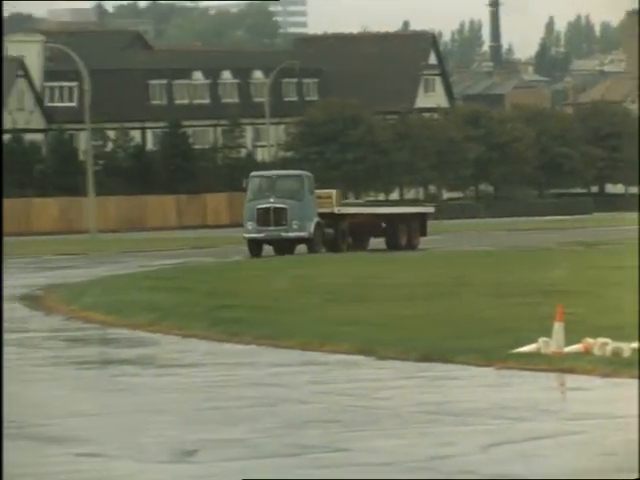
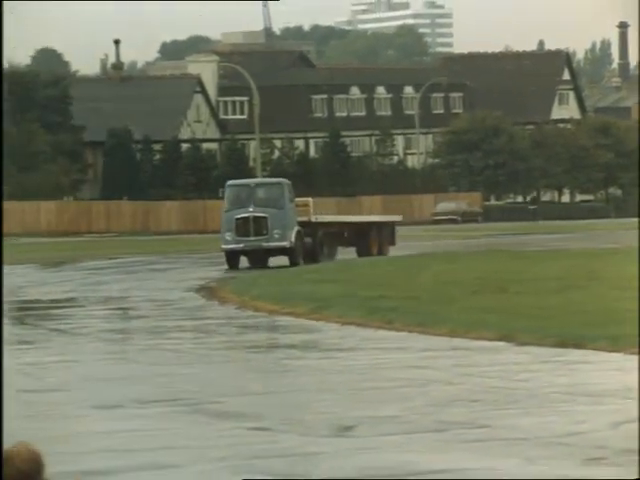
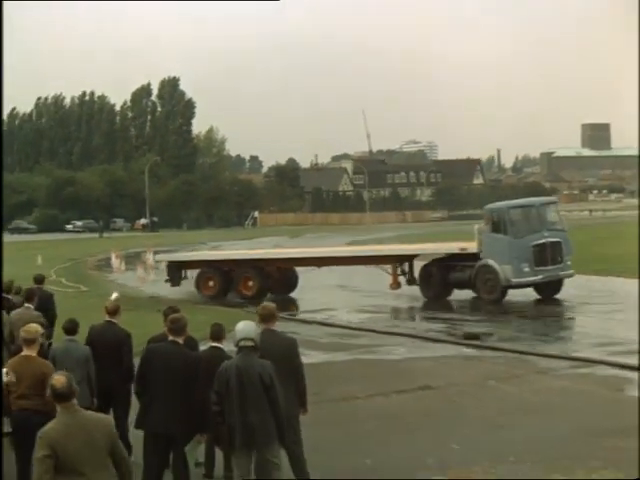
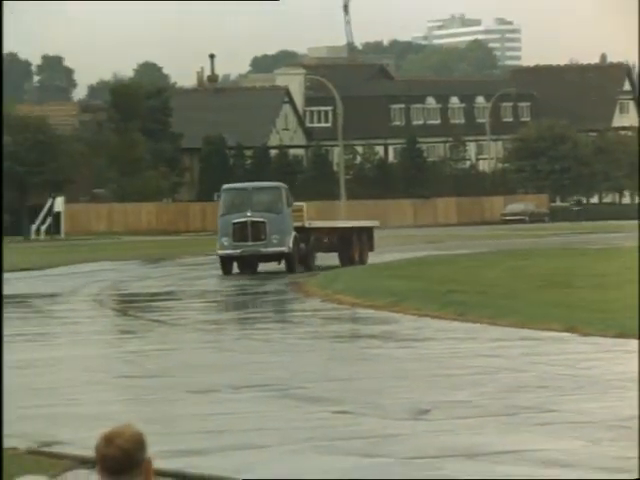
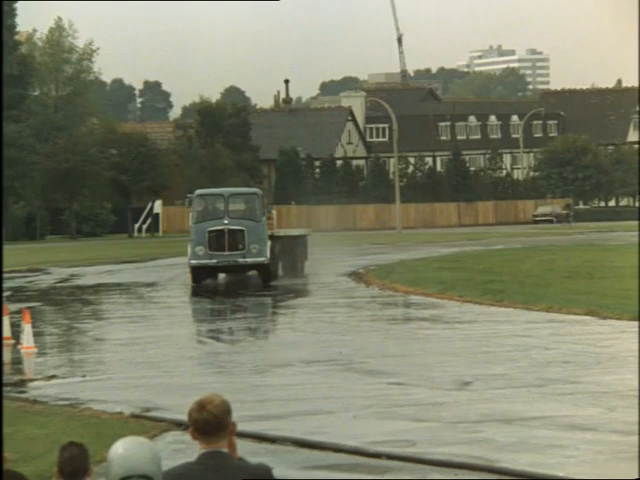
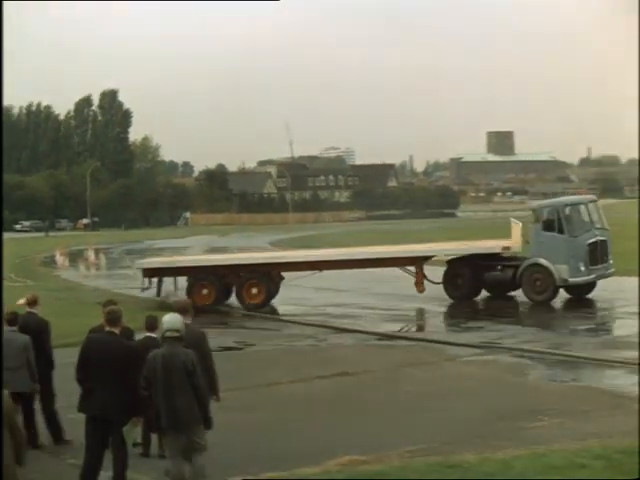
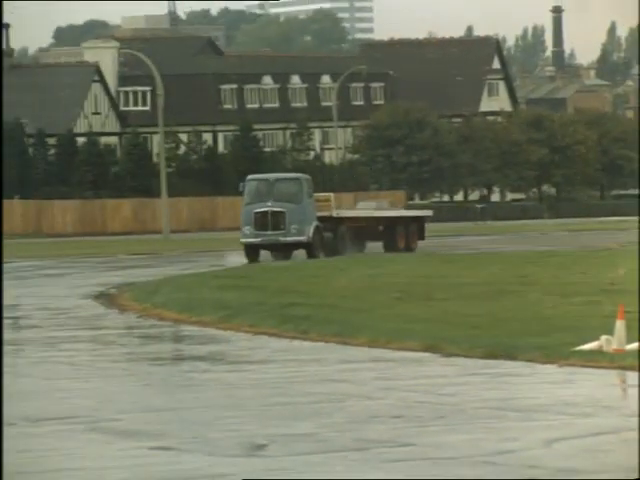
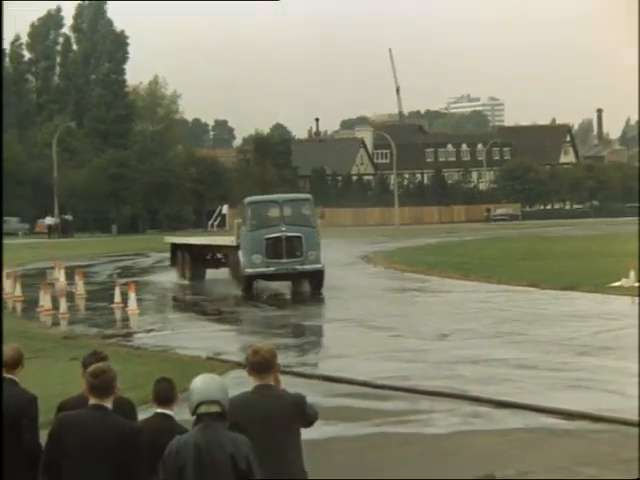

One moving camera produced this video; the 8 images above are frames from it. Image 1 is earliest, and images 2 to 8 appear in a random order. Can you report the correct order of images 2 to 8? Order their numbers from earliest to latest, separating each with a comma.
7, 2, 4, 5, 8, 3, 6
